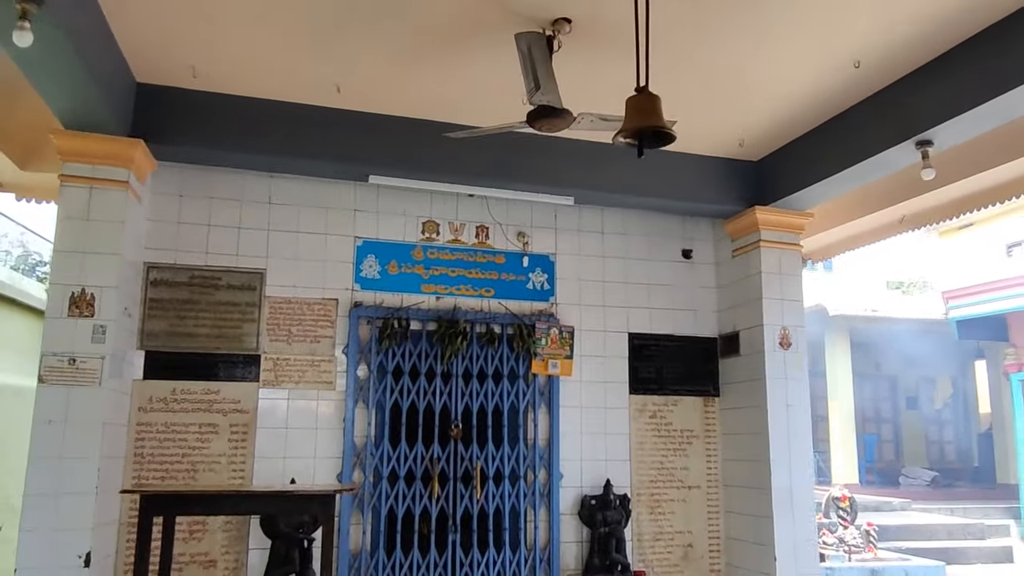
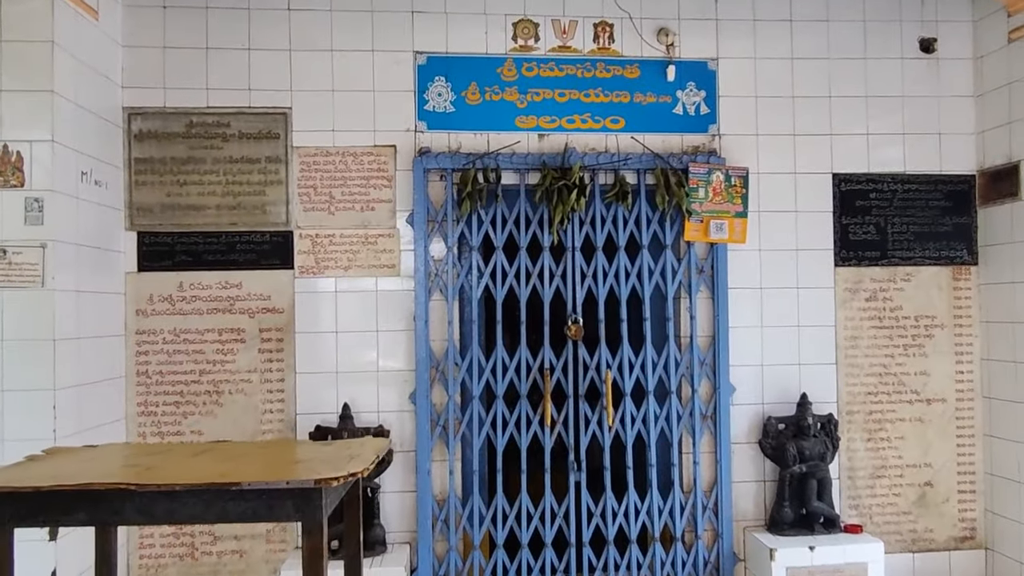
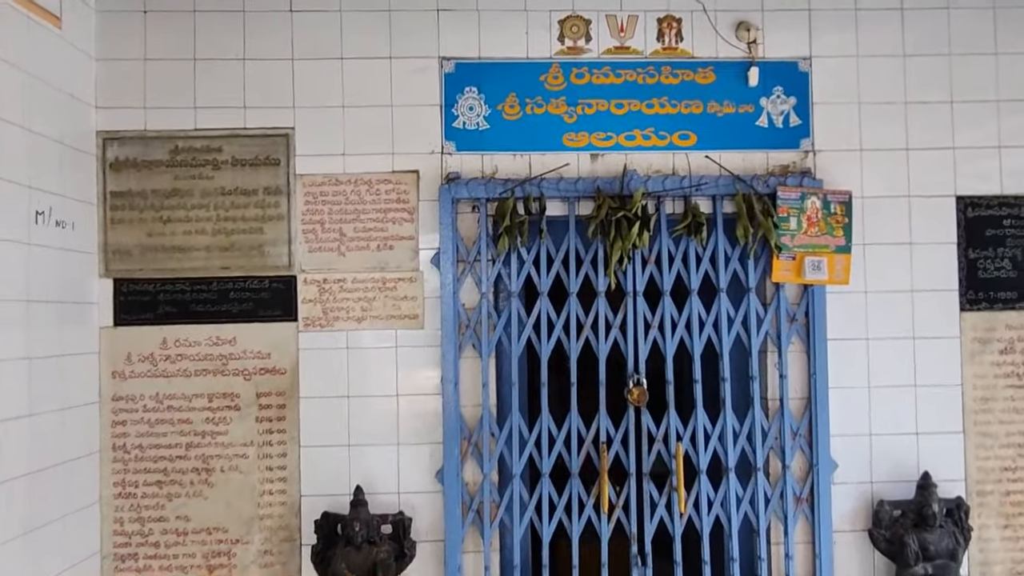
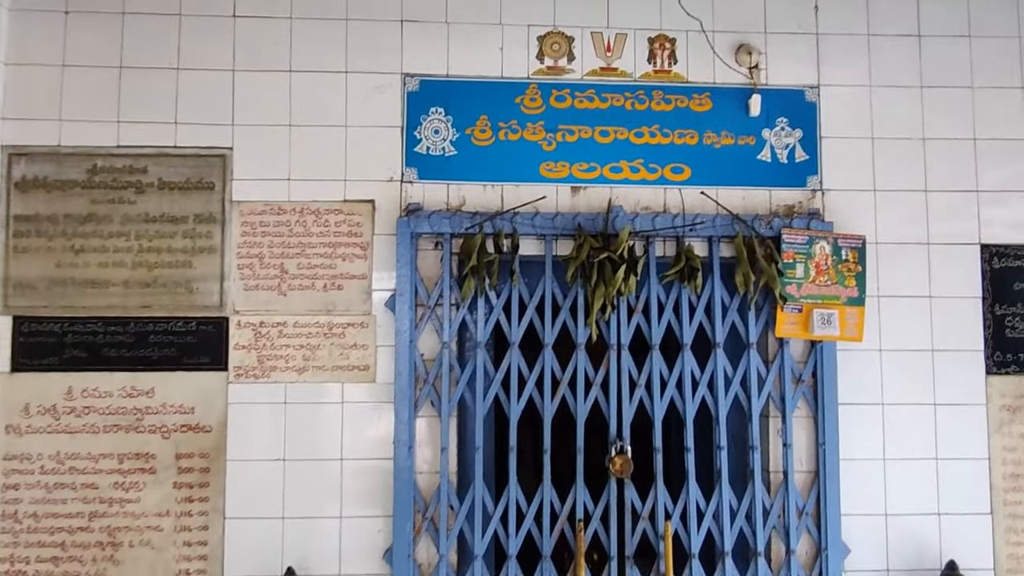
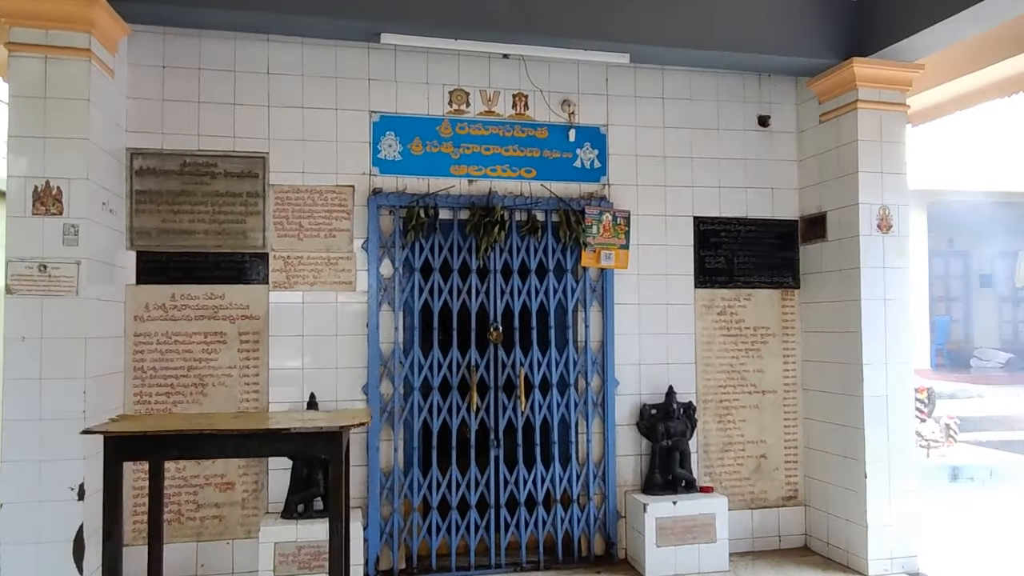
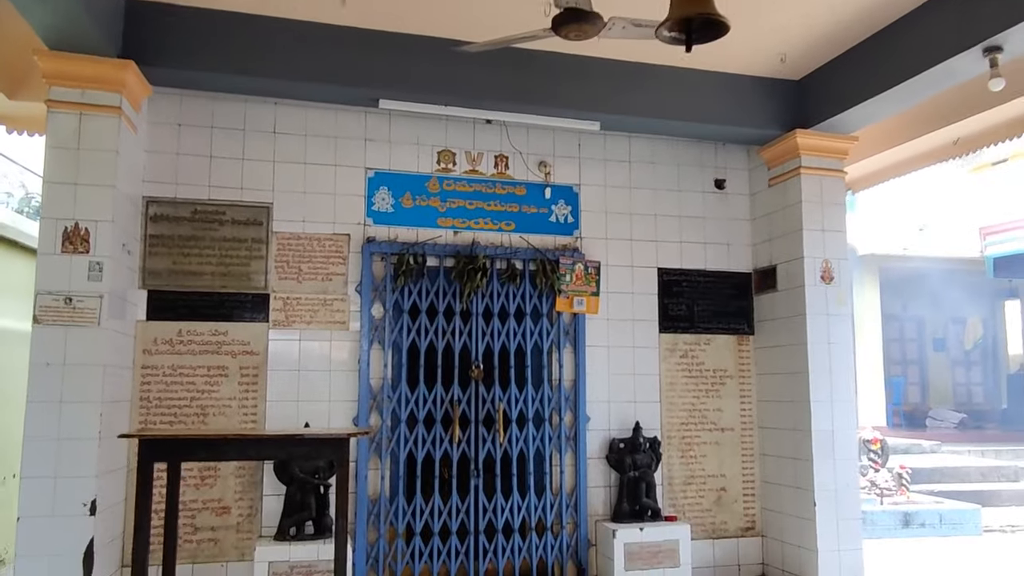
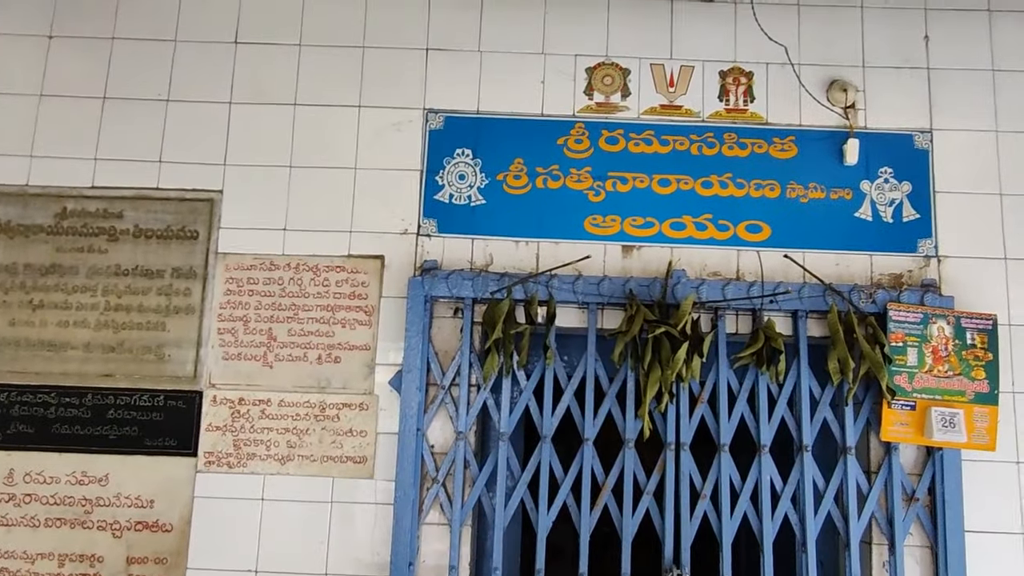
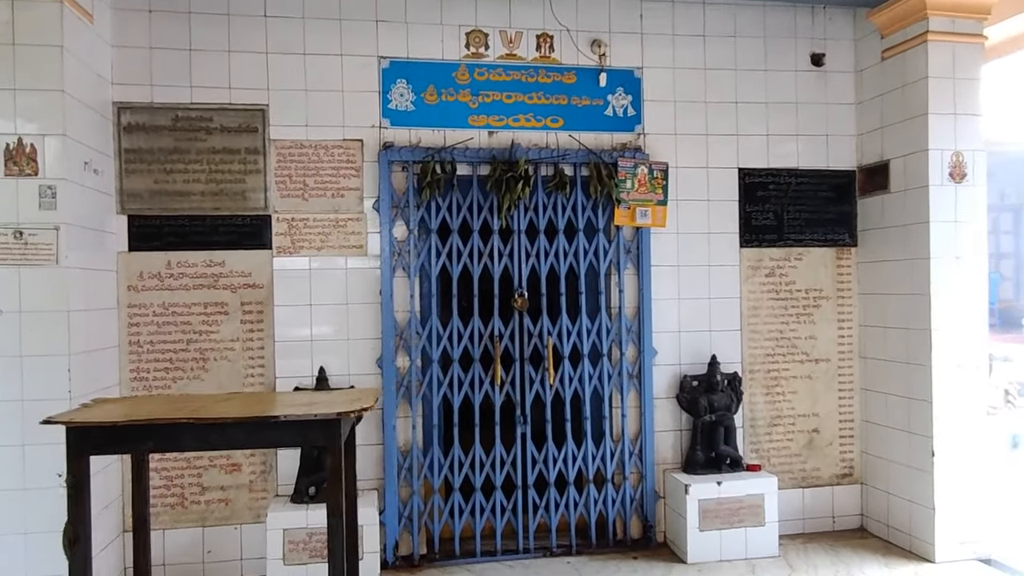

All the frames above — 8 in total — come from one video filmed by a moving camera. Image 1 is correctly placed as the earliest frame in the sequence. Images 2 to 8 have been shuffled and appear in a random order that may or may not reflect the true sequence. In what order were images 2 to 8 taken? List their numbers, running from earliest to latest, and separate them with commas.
6, 5, 8, 2, 3, 4, 7
